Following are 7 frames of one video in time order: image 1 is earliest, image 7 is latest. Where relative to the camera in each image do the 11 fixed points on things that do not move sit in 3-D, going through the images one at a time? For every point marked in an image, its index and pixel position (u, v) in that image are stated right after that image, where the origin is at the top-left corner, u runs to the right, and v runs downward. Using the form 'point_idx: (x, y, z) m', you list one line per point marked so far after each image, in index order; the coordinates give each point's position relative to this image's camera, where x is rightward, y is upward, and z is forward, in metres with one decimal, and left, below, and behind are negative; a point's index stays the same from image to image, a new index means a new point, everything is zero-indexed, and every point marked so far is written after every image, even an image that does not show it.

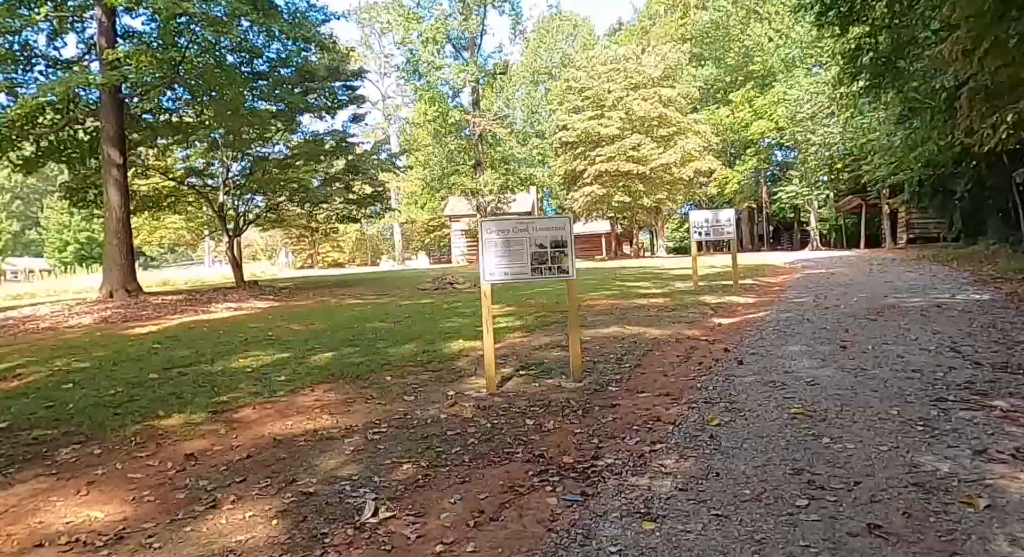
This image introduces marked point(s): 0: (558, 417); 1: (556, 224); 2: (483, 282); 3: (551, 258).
0: (+0.3, -1.0, +5.1) m
1: (+0.3, +0.5, +6.0) m
2: (-0.2, 0.0, +6.0) m
3: (+0.3, +0.2, +6.0) m
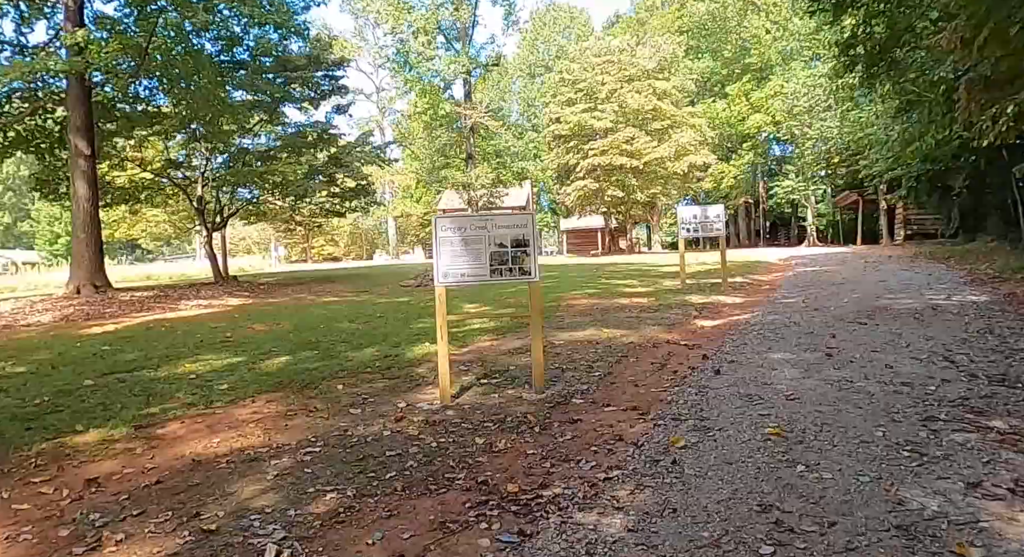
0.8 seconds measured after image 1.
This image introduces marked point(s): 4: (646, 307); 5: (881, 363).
0: (0.0, -1.0, +4.7) m
1: (0.0, +0.4, +5.5) m
2: (-0.6, 0.0, +5.5) m
3: (0.0, +0.2, +5.6) m
4: (+1.8, -0.4, +10.2) m
5: (+2.9, -0.7, +5.8) m
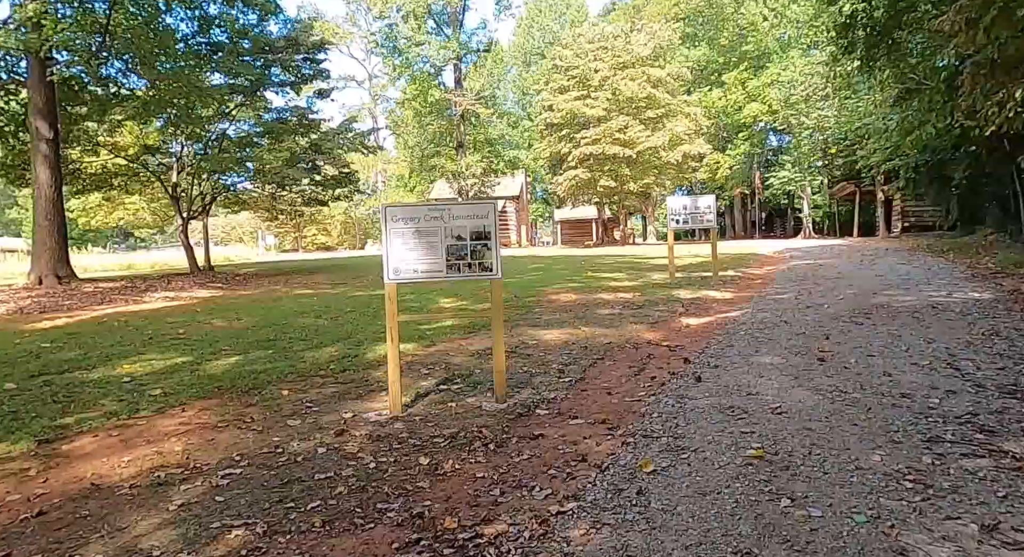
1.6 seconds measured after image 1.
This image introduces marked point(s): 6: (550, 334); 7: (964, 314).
0: (-0.3, -1.0, +4.1) m
1: (-0.2, +0.5, +5.0) m
2: (-0.8, 0.0, +5.0) m
3: (-0.3, +0.2, +5.0) m
4: (+1.5, -0.3, +9.7) m
5: (+2.6, -0.7, +5.3) m
6: (+0.4, -0.6, +7.5) m
7: (+4.6, -0.4, +7.6) m
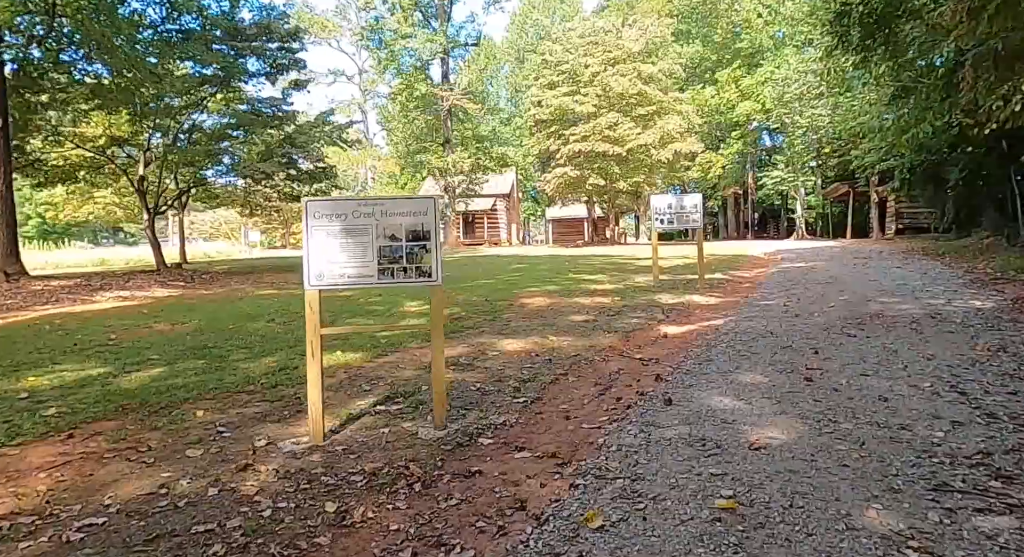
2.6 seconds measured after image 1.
0: (-0.6, -1.0, +3.5) m
1: (-0.6, +0.4, +4.3) m
2: (-1.2, 0.0, +4.3) m
3: (-0.6, +0.1, +4.4) m
4: (+1.2, -0.4, +9.0) m
5: (+2.2, -0.7, +4.6) m
6: (0.0, -0.6, +6.9) m
7: (+4.3, -0.4, +7.0) m
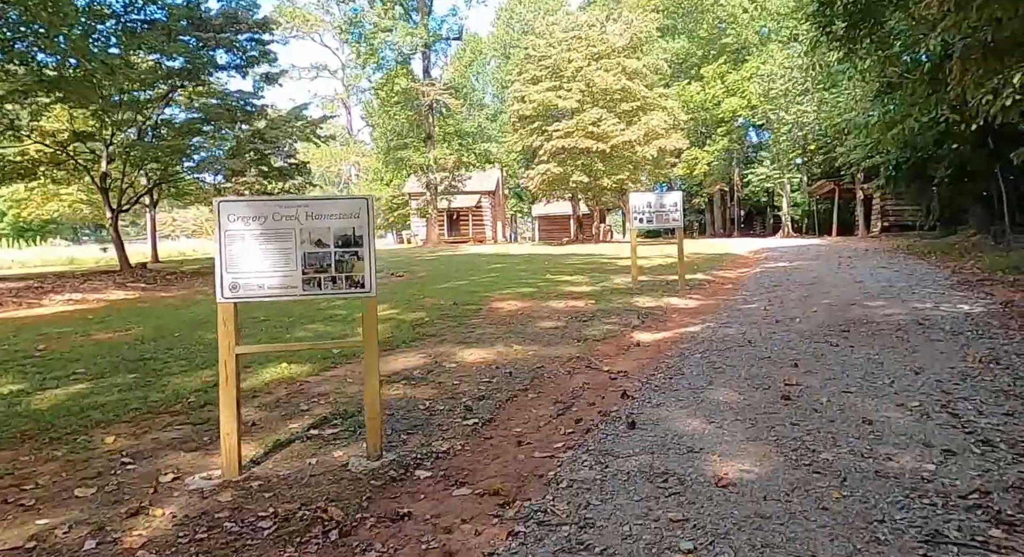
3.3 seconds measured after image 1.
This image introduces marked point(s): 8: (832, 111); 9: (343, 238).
0: (-0.9, -1.1, +3.0) m
1: (-0.9, +0.4, +3.8) m
2: (-1.5, -0.1, +3.8) m
3: (-0.9, +0.1, +3.9) m
4: (+0.8, -0.4, +8.6) m
5: (+1.9, -0.8, +4.2) m
6: (-0.3, -0.7, +6.4) m
7: (+3.9, -0.5, +6.6) m
8: (+8.2, +4.3, +19.2) m
9: (-0.9, +0.2, +3.9) m
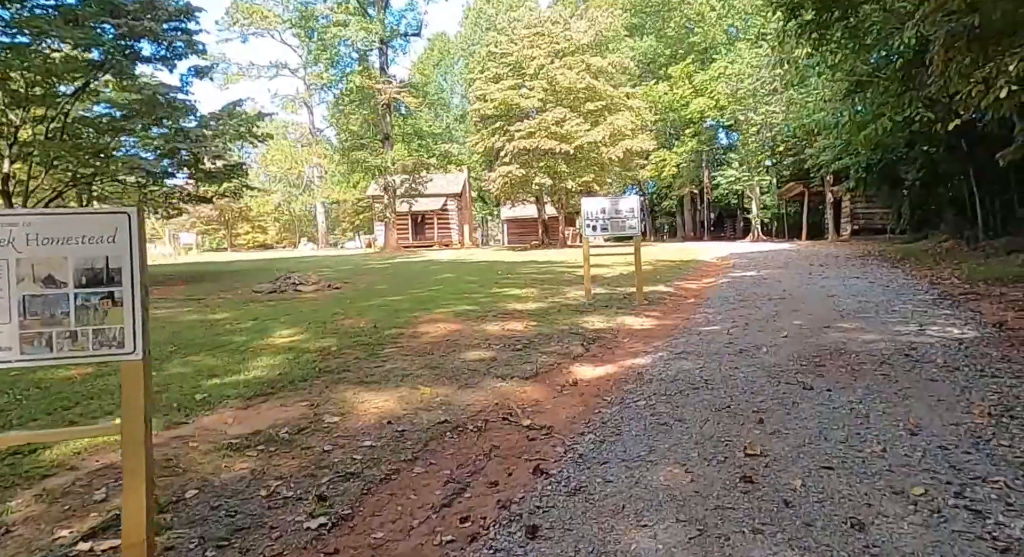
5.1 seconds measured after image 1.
0: (-1.4, -1.3, +1.7) m
1: (-1.5, +0.2, +2.6) m
2: (-2.0, -0.3, +2.5) m
3: (-1.5, -0.1, +2.6) m
4: (0.0, -0.6, +7.4) m
5: (+1.3, -1.0, +3.0) m
6: (-1.0, -0.9, +5.2) m
7: (+3.2, -0.7, +5.5) m
8: (+7.1, +4.1, +18.3) m
9: (-1.4, 0.0, +2.6) m
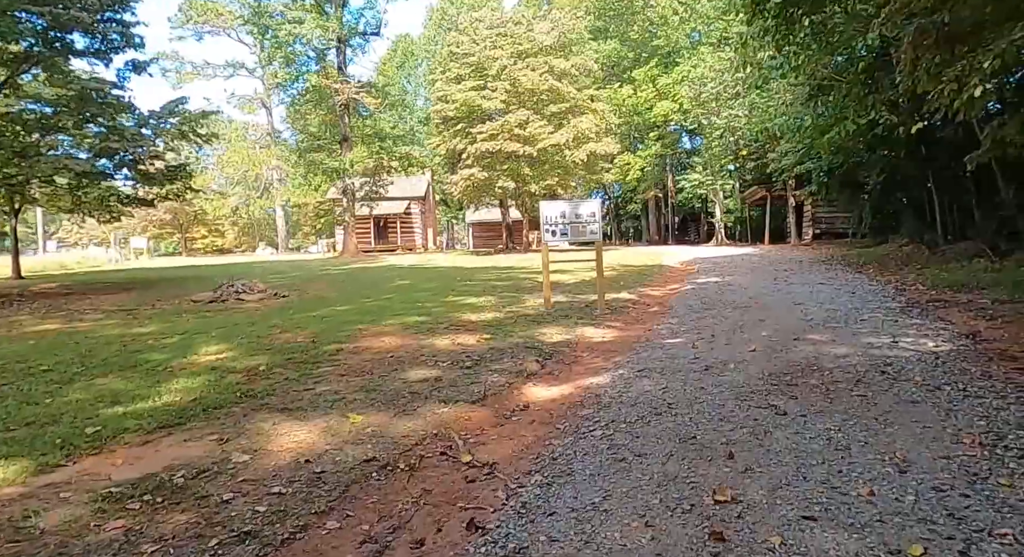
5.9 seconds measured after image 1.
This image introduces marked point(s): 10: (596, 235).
0: (-1.7, -1.4, +1.0) m
1: (-1.7, +0.1, +1.9) m
2: (-2.3, -0.4, +1.8) m
3: (-1.8, -0.2, +1.9) m
4: (-0.4, -0.7, +6.8) m
5: (+1.1, -1.0, +2.5) m
6: (-1.4, -1.0, +4.5) m
7: (+2.9, -0.8, +5.1) m
8: (+6.1, +4.0, +18.0) m
9: (-1.7, -0.1, +1.9) m
10: (+1.1, +0.5, +9.8) m
